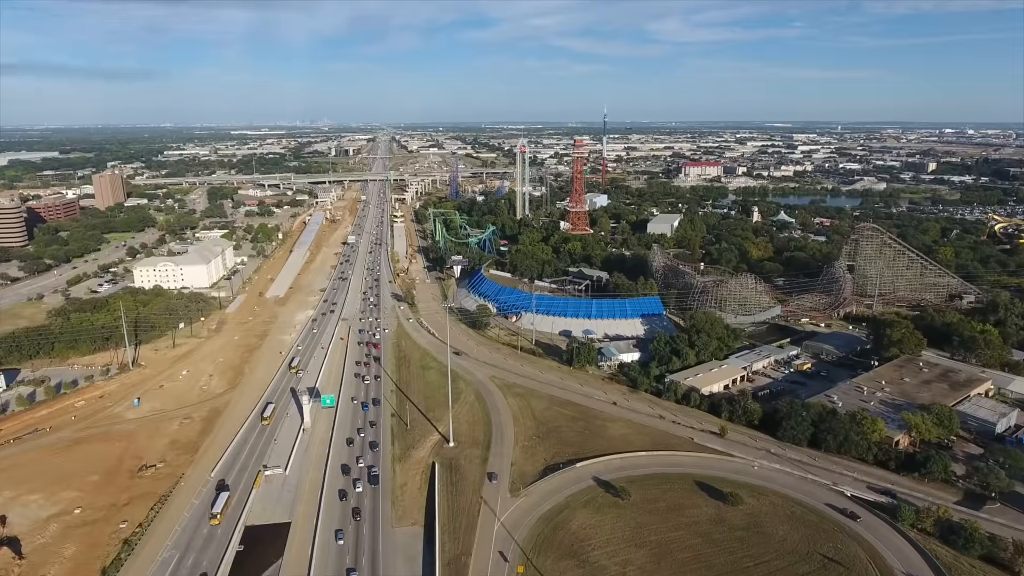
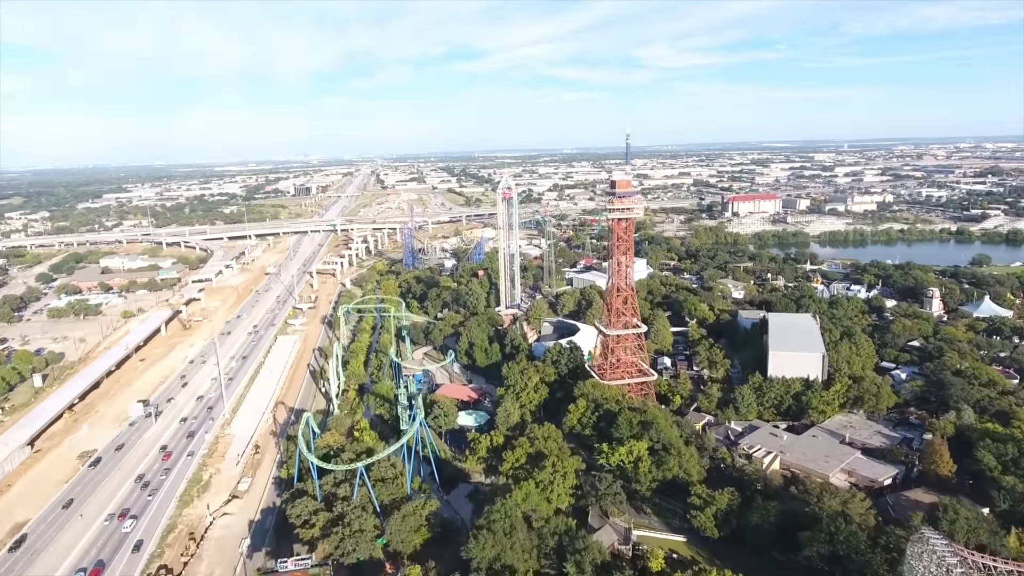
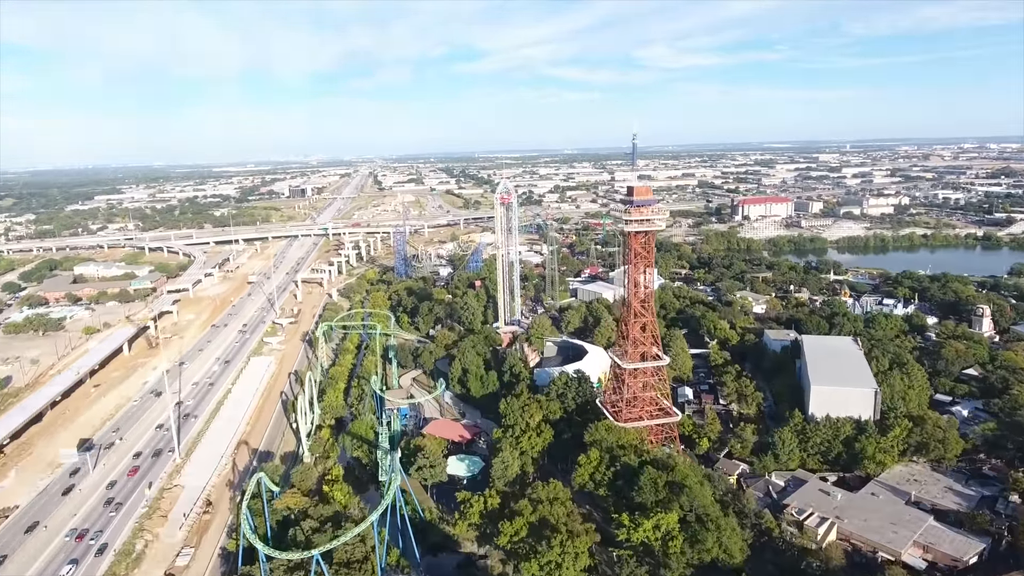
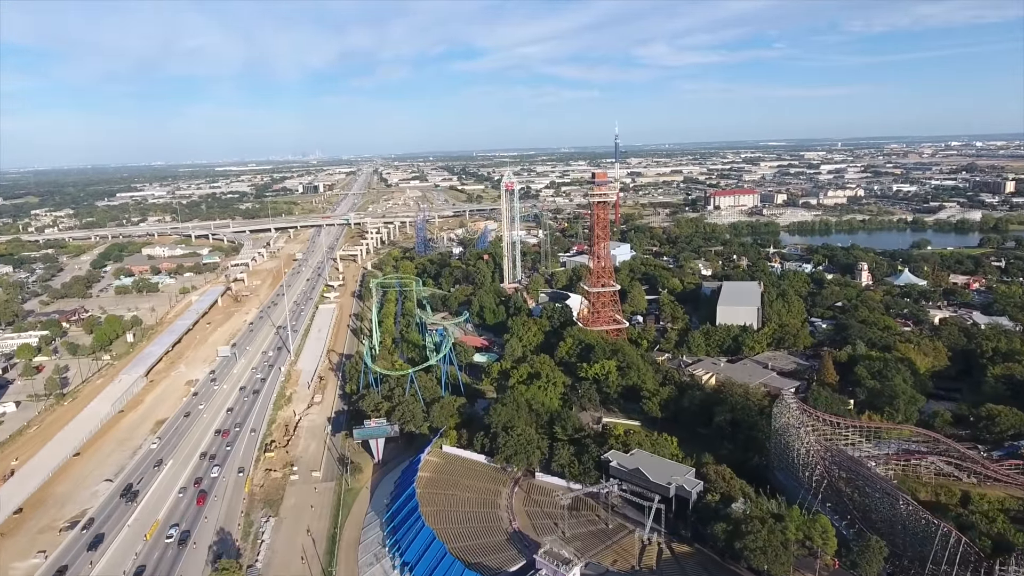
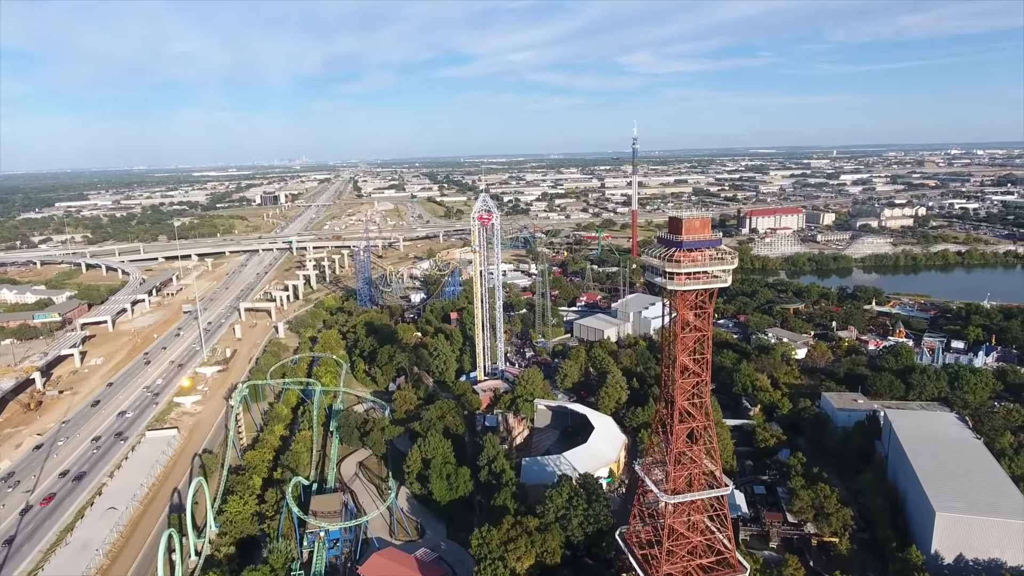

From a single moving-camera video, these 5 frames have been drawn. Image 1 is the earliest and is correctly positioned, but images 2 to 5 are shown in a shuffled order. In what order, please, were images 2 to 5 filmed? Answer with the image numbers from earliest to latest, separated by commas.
4, 2, 3, 5
